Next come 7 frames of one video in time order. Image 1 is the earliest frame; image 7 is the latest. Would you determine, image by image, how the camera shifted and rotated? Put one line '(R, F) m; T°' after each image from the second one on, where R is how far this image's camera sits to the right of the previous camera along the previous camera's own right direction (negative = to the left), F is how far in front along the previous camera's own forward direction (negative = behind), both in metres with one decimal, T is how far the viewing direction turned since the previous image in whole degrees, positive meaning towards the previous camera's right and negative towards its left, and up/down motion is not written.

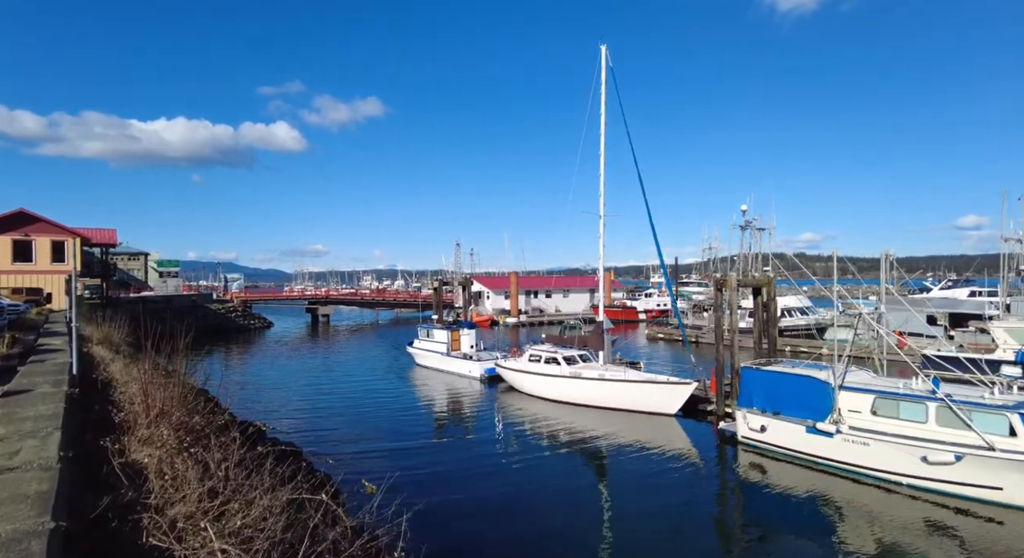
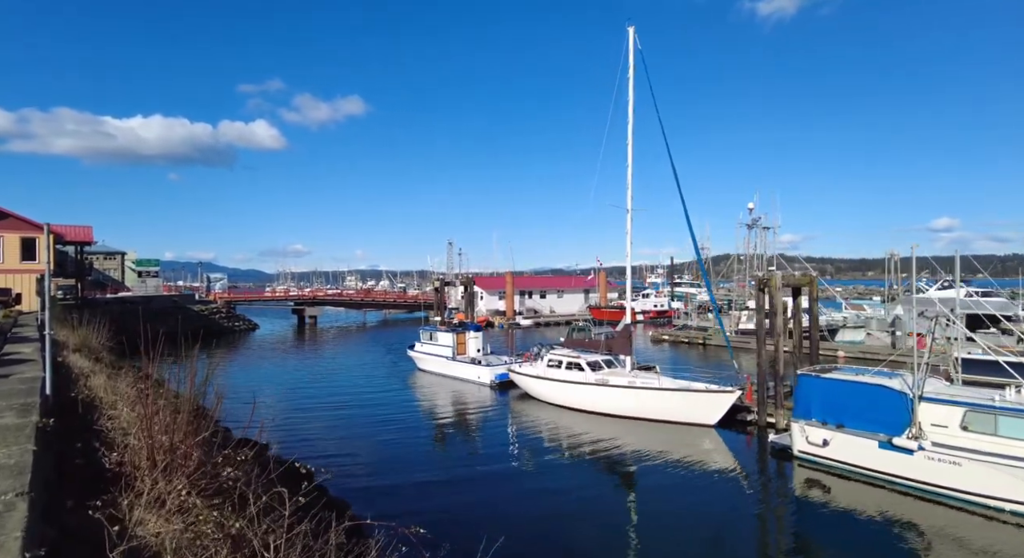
(-1.2, +1.6) m; +2°
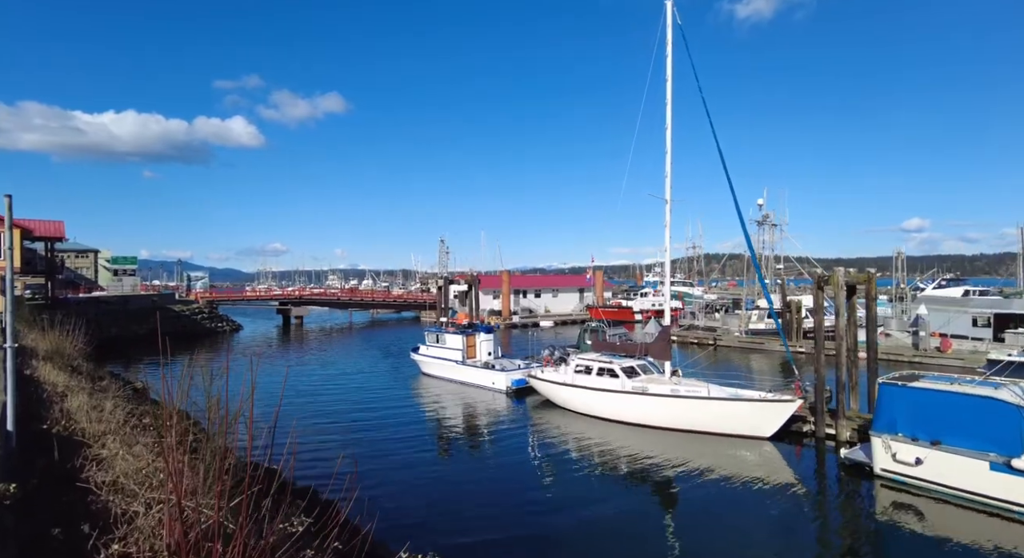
(-1.3, +1.8) m; +2°
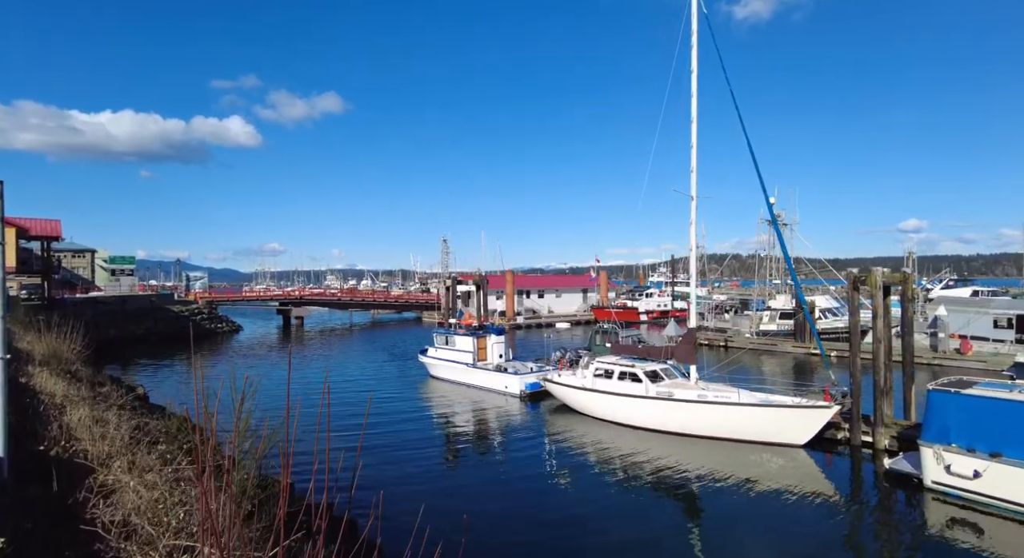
(-0.6, +0.7) m; 0°
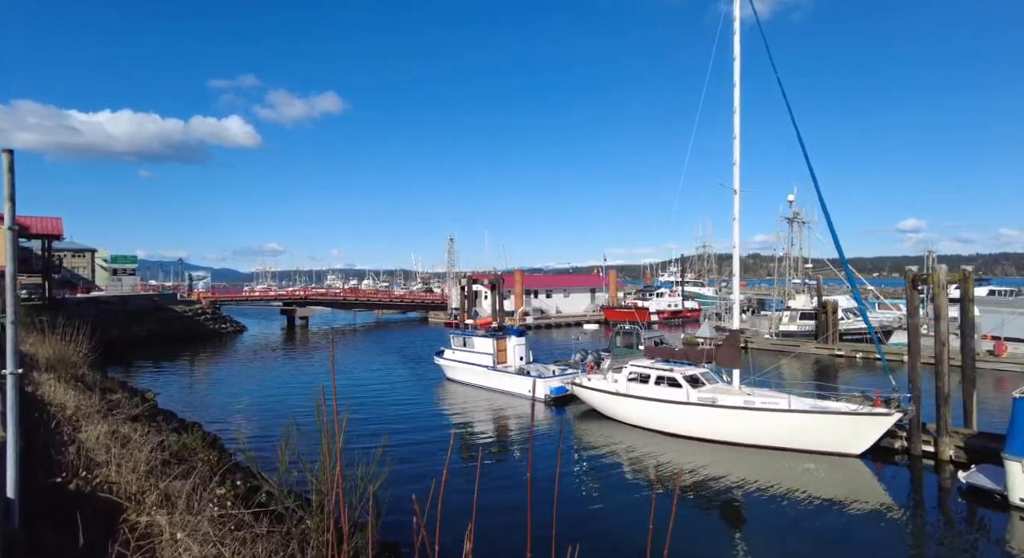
(-0.8, +0.9) m; 0°
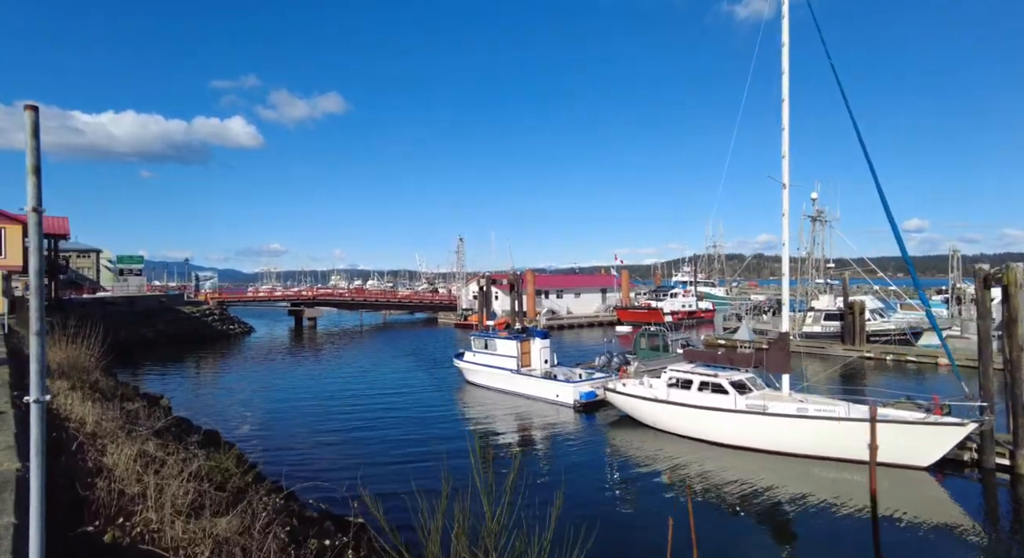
(-0.8, +0.8) m; 0°
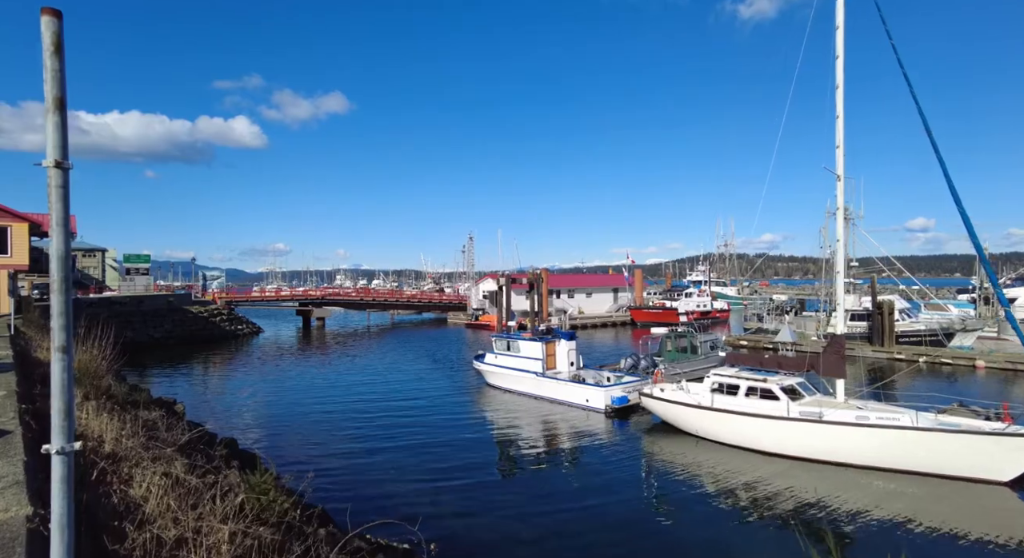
(-0.8, +0.9) m; 0°
